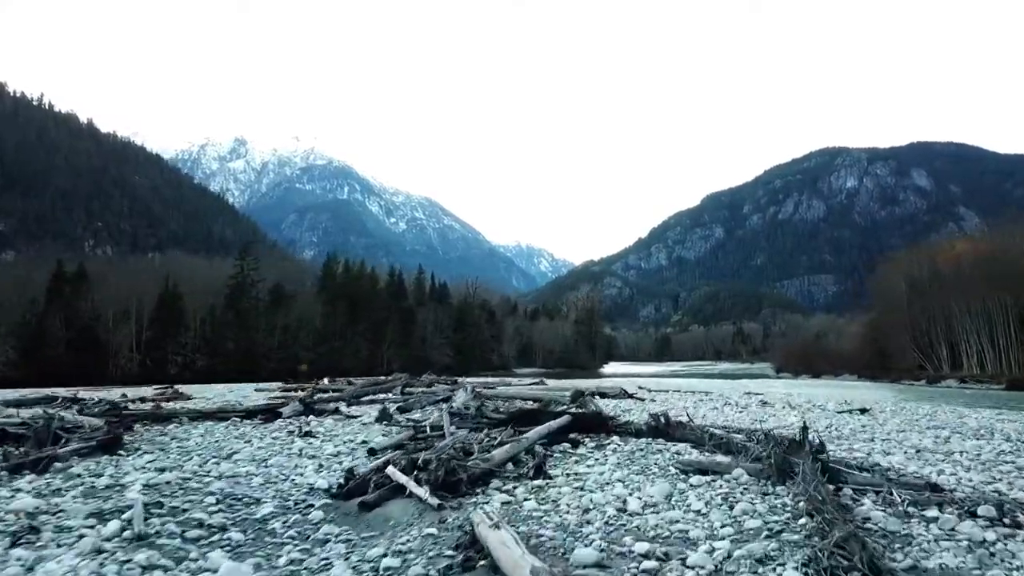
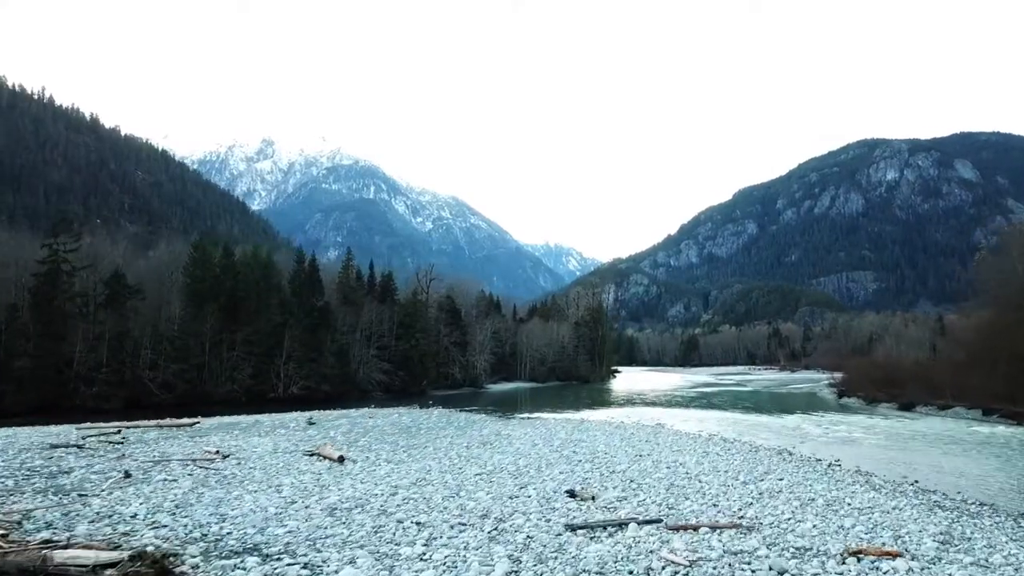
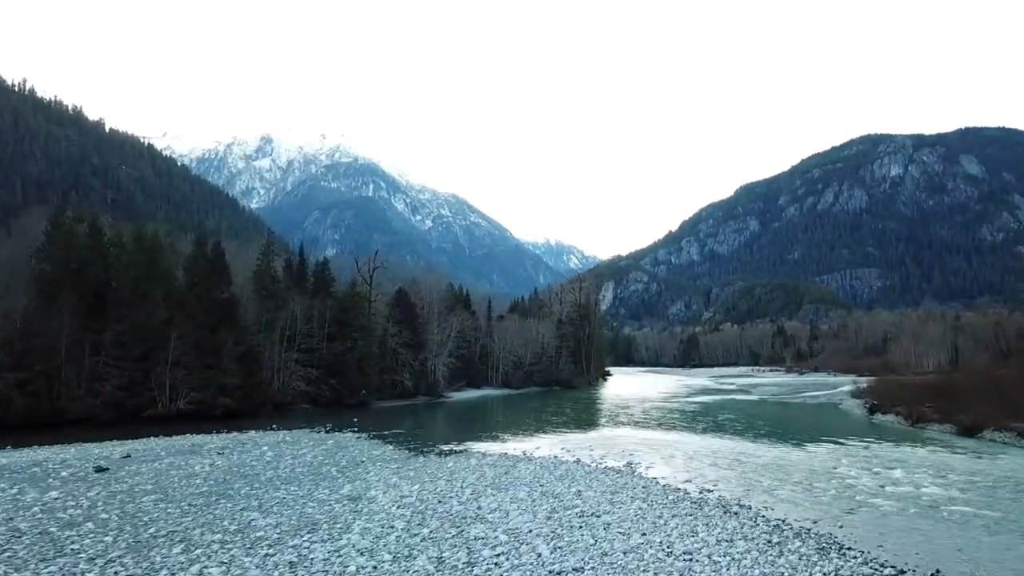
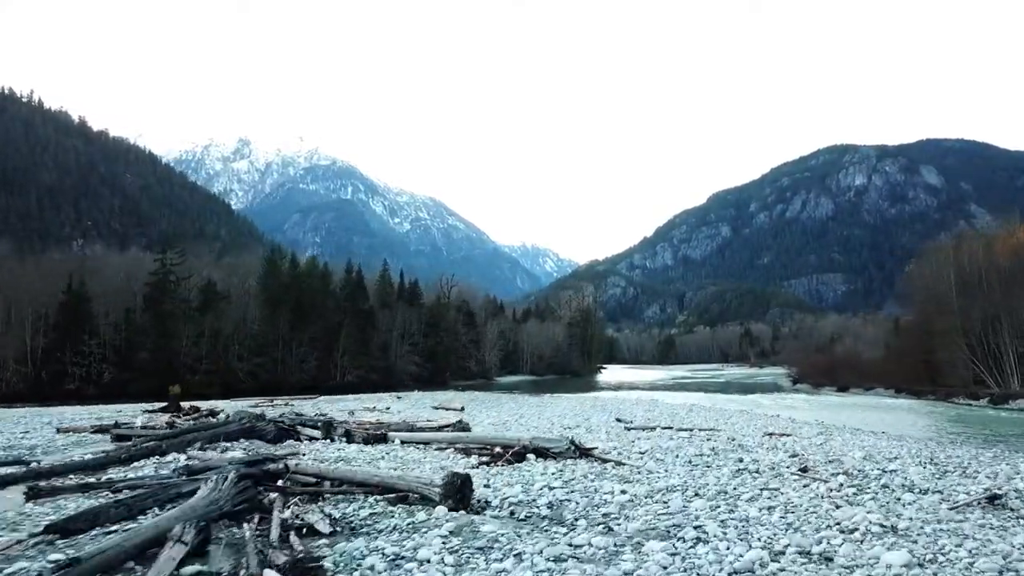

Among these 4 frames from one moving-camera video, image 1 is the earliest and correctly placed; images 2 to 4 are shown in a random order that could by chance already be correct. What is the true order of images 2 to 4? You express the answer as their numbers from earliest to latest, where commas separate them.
4, 2, 3
